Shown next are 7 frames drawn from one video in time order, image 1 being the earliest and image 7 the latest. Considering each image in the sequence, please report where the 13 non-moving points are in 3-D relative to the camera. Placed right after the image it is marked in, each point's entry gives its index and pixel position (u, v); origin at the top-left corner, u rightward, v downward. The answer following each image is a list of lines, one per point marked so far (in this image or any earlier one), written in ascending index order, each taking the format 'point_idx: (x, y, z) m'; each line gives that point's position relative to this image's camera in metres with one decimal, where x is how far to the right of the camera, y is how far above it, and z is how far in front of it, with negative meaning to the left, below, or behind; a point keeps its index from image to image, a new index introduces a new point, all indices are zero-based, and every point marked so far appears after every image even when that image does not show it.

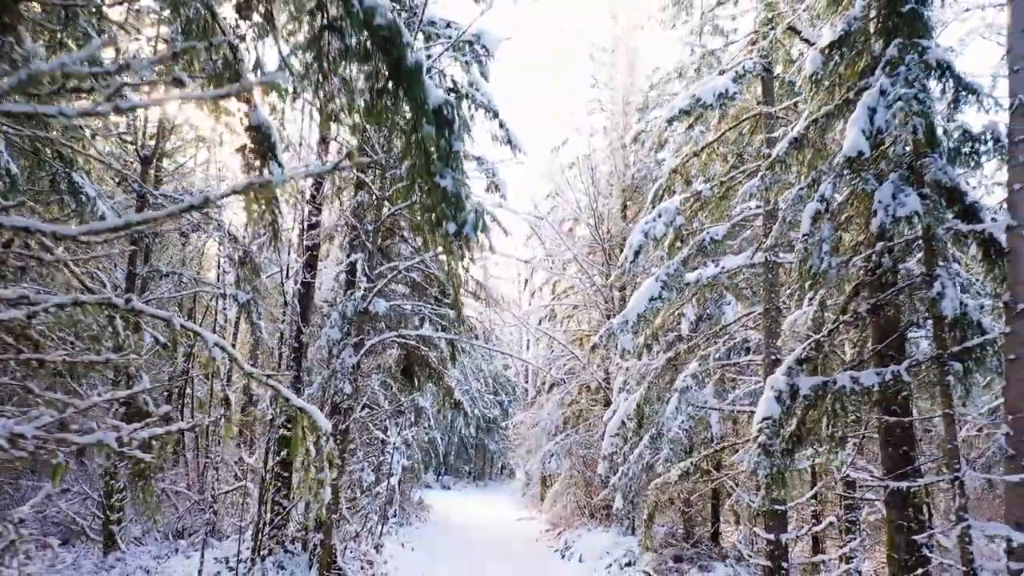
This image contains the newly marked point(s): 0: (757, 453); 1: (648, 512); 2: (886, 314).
0: (+2.1, -1.4, +5.1) m
1: (+2.1, -3.4, +9.0) m
2: (+3.3, -0.2, +5.2) m
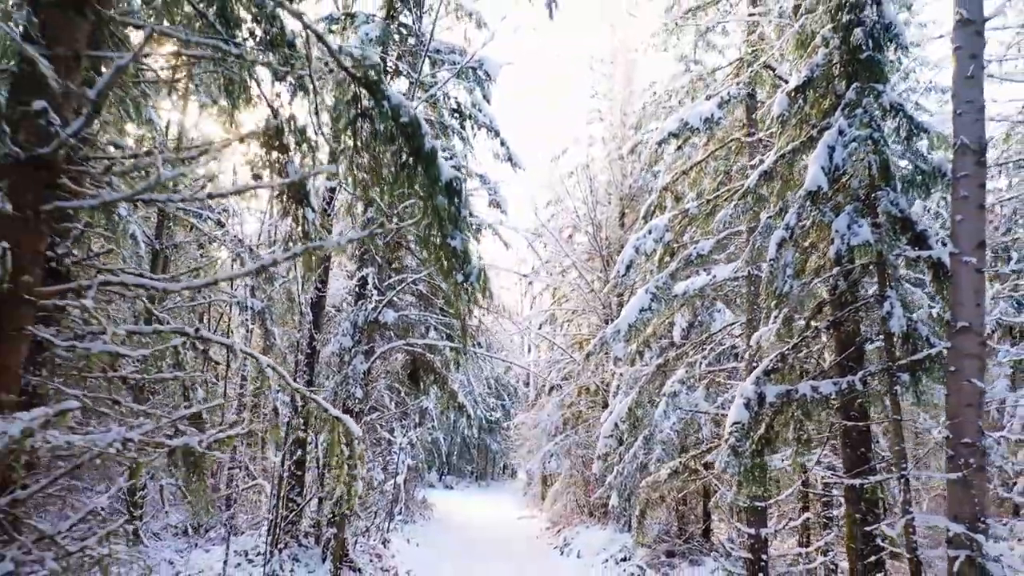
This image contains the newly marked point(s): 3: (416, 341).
0: (+2.0, -1.6, +5.8) m
1: (+2.1, -3.5, +9.6) m
2: (+3.3, -0.4, +5.8) m
3: (-1.6, -0.9, +9.7) m
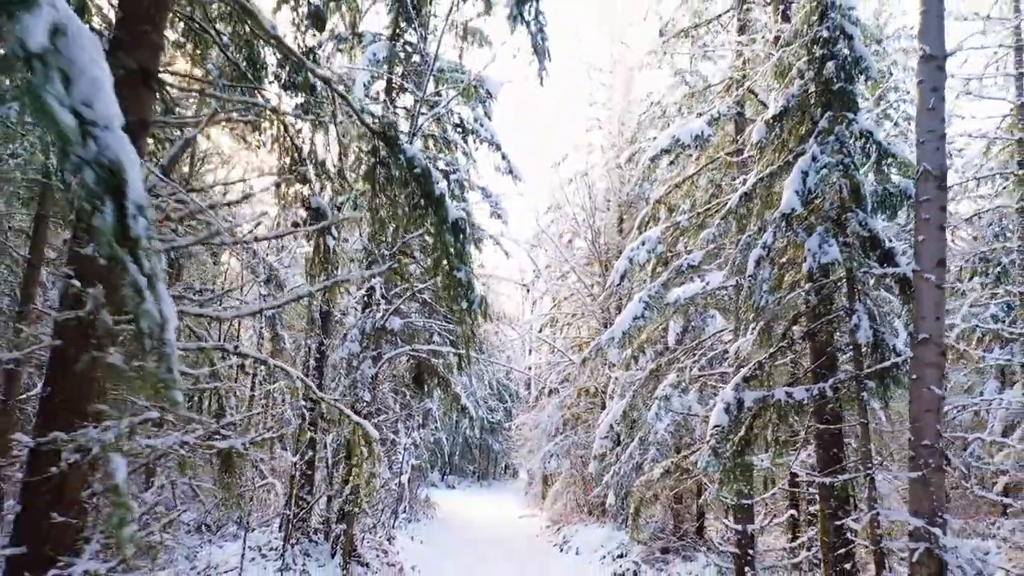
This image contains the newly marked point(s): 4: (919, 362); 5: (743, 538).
0: (+2.0, -1.7, +6.2) m
1: (+2.1, -3.7, +10.1) m
2: (+3.3, -0.5, +6.3) m
3: (-1.6, -1.0, +10.2) m
4: (+3.8, -0.7, +5.6) m
5: (+3.3, -3.5, +8.4) m
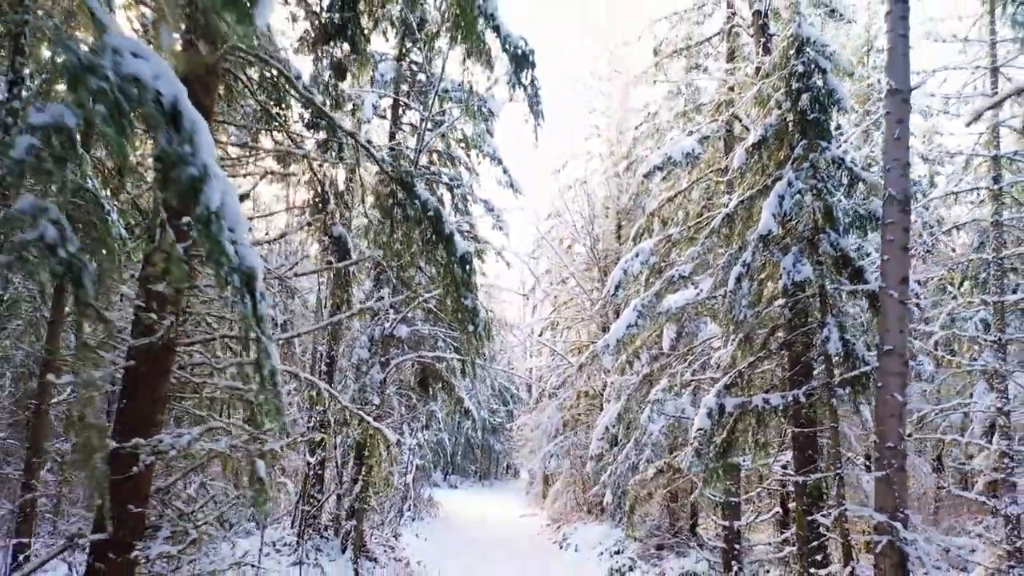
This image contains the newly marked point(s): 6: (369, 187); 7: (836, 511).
0: (+2.0, -1.9, +6.8) m
1: (+2.1, -3.8, +10.6) m
2: (+3.3, -0.7, +6.9) m
3: (-1.6, -1.2, +10.7) m
4: (+3.8, -0.9, +6.1) m
5: (+3.3, -3.7, +8.9) m
6: (-1.2, +0.8, +5.0) m
7: (+3.3, -2.3, +6.1) m
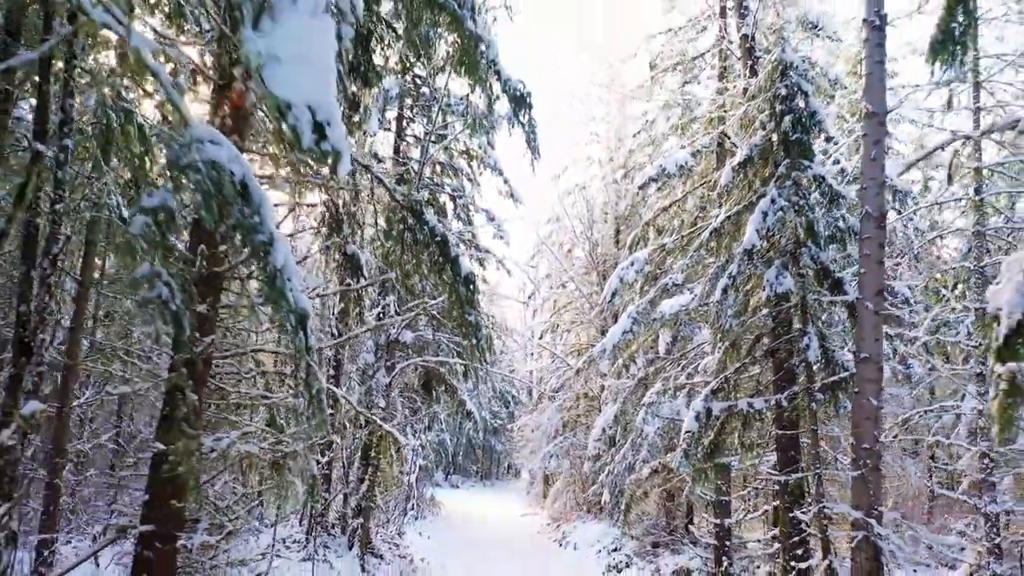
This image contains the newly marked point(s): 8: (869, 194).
0: (+2.0, -2.0, +7.2) m
1: (+2.1, -4.0, +11.0) m
2: (+3.3, -0.8, +7.3) m
3: (-1.5, -1.3, +11.2) m
4: (+3.8, -1.0, +6.5) m
5: (+3.3, -3.8, +9.4) m
6: (-1.2, +0.7, +5.4) m
7: (+3.3, -2.4, +6.6) m
8: (+4.0, +1.1, +6.7) m
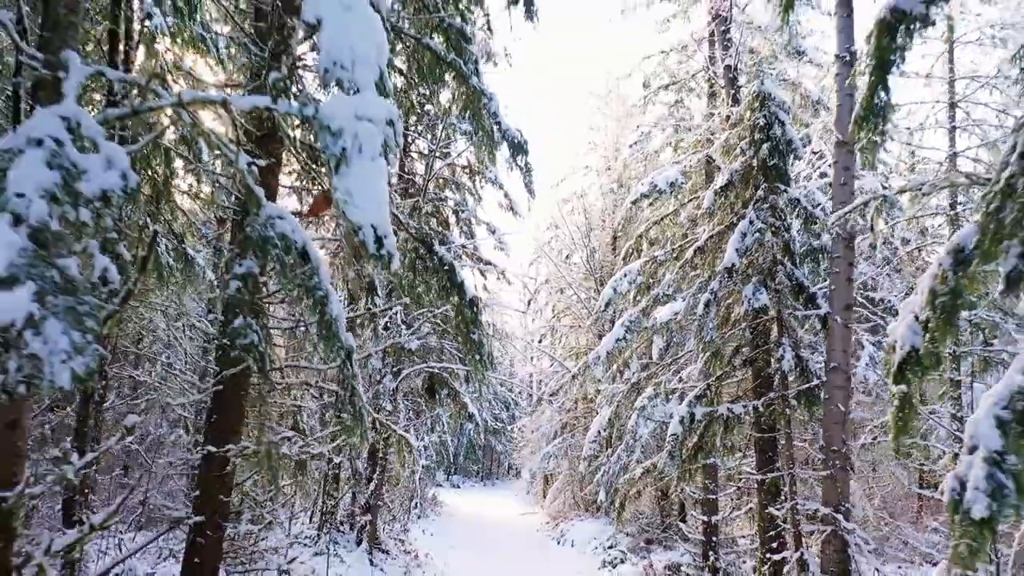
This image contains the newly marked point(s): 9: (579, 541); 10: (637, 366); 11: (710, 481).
0: (+2.0, -2.2, +7.8) m
1: (+2.1, -4.2, +11.6) m
2: (+3.3, -1.0, +7.9) m
3: (-1.5, -1.5, +11.8) m
4: (+3.8, -1.2, +7.2) m
5: (+3.3, -4.0, +10.0) m
6: (-1.2, +0.5, +6.0) m
7: (+3.3, -2.6, +7.2) m
8: (+4.0, +0.9, +7.3) m
9: (+1.8, -6.8, +15.9) m
10: (+2.6, -1.6, +12.4) m
11: (+3.2, -3.1, +9.7) m
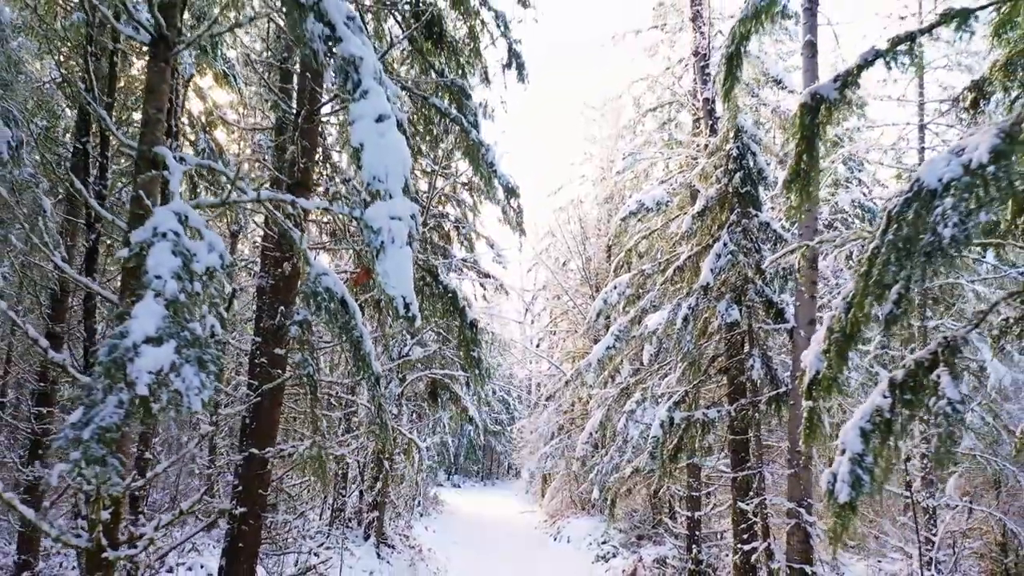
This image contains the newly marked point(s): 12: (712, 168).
0: (+2.0, -2.4, +8.6) m
1: (+2.1, -4.4, +12.4) m
2: (+3.2, -1.2, +8.7) m
3: (-1.6, -1.7, +12.6) m
4: (+3.8, -1.4, +7.9) m
5: (+3.2, -4.2, +10.7) m
6: (-1.3, +0.3, +6.8) m
7: (+3.3, -2.8, +8.0) m
8: (+4.0, +0.6, +8.1) m
9: (+1.8, -7.0, +16.7) m
10: (+2.5, -1.9, +13.2) m
11: (+3.2, -3.4, +10.5) m
12: (+3.0, +1.8, +9.0) m
